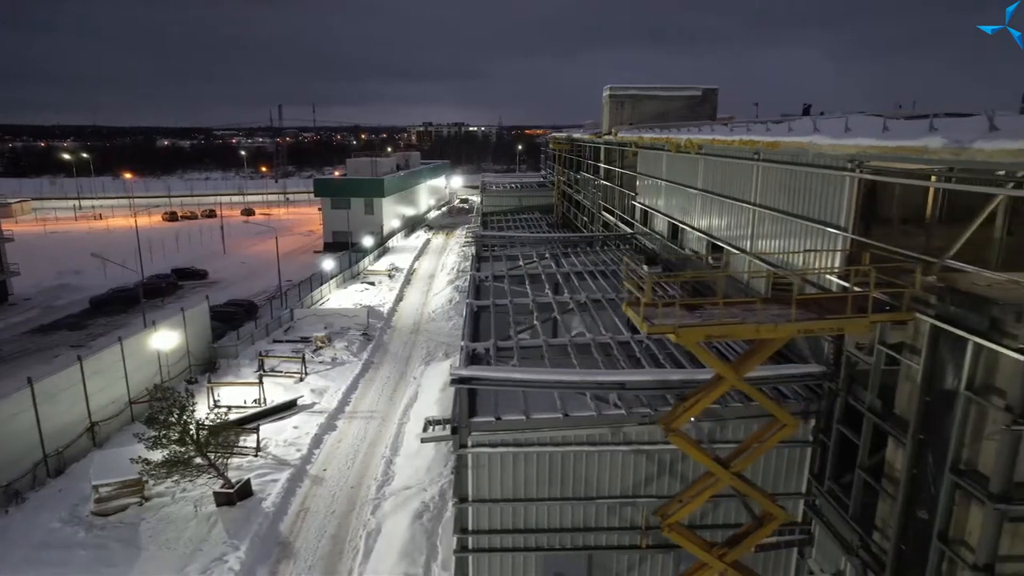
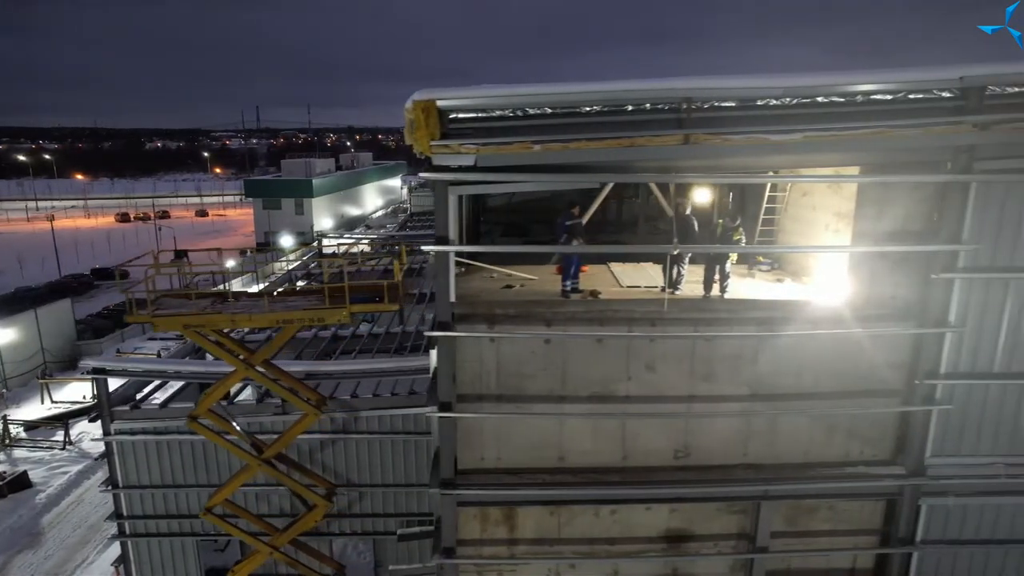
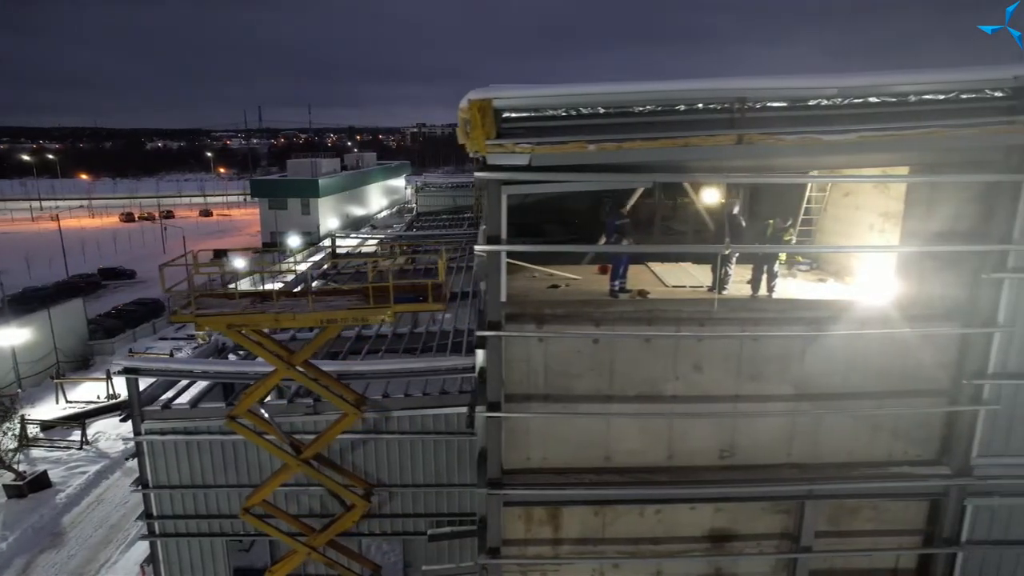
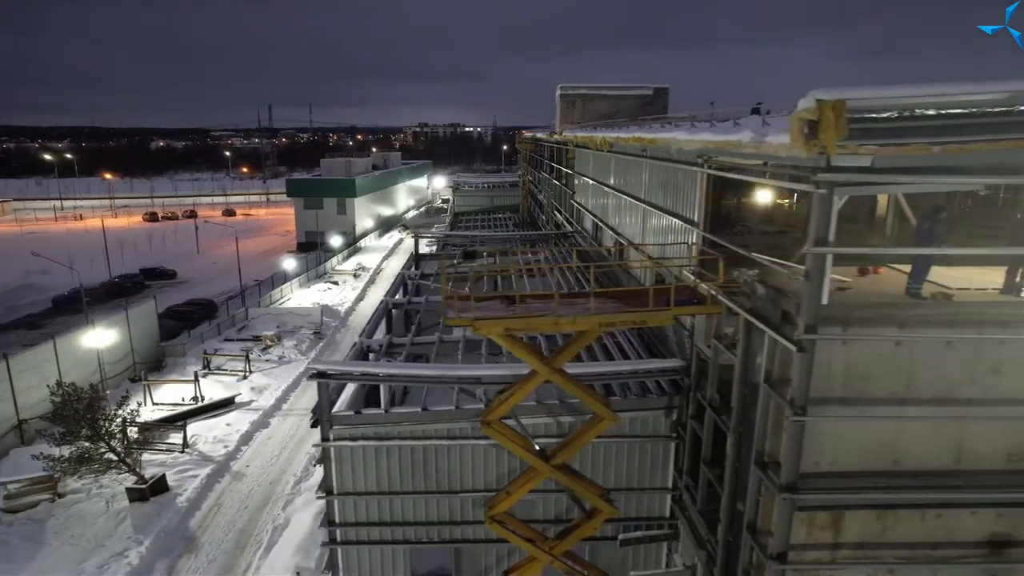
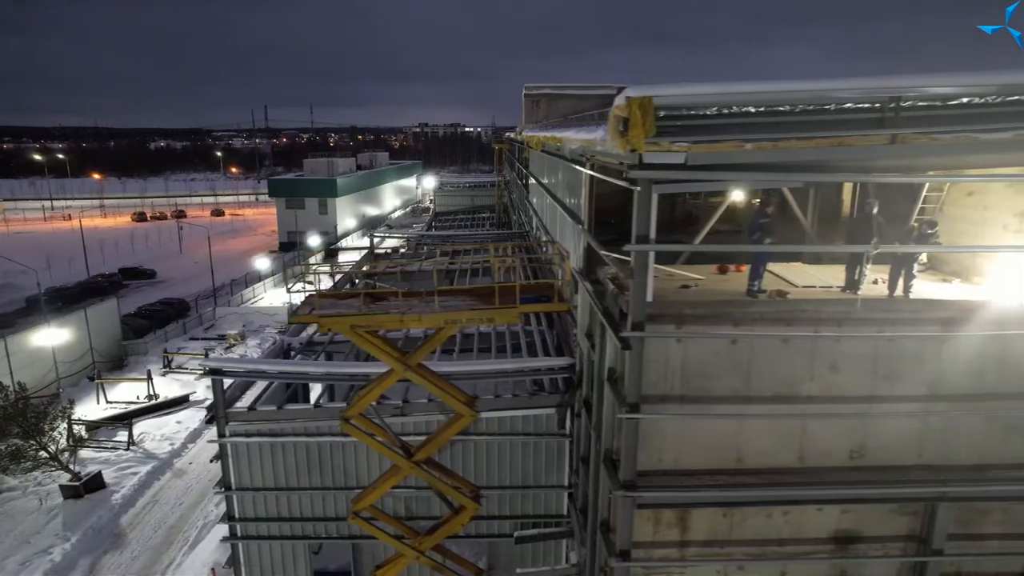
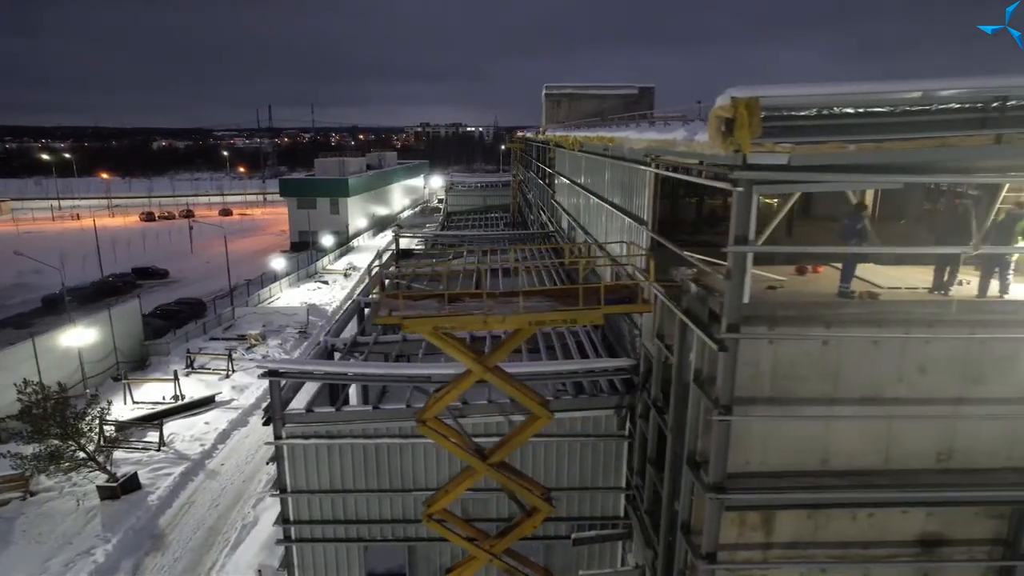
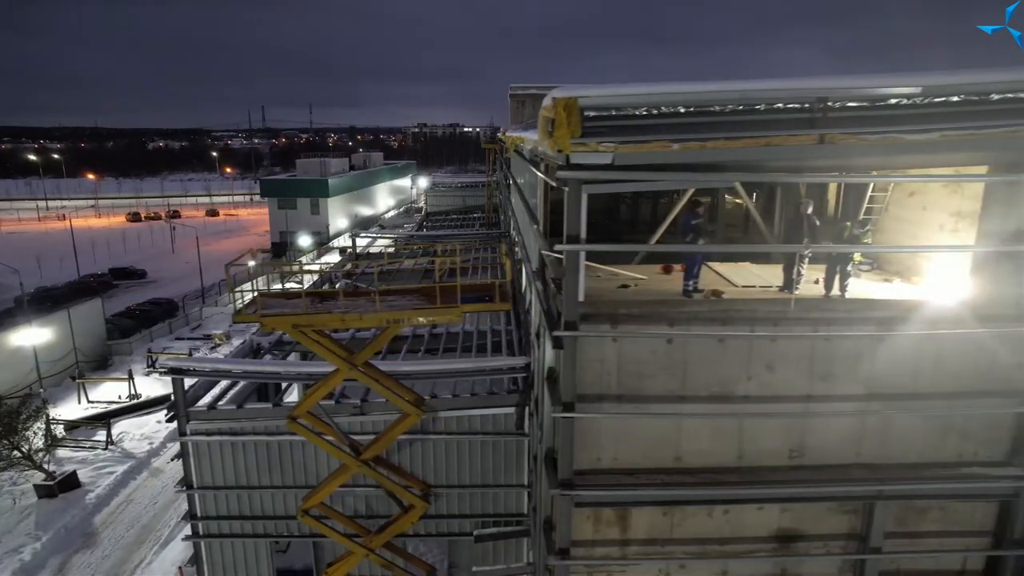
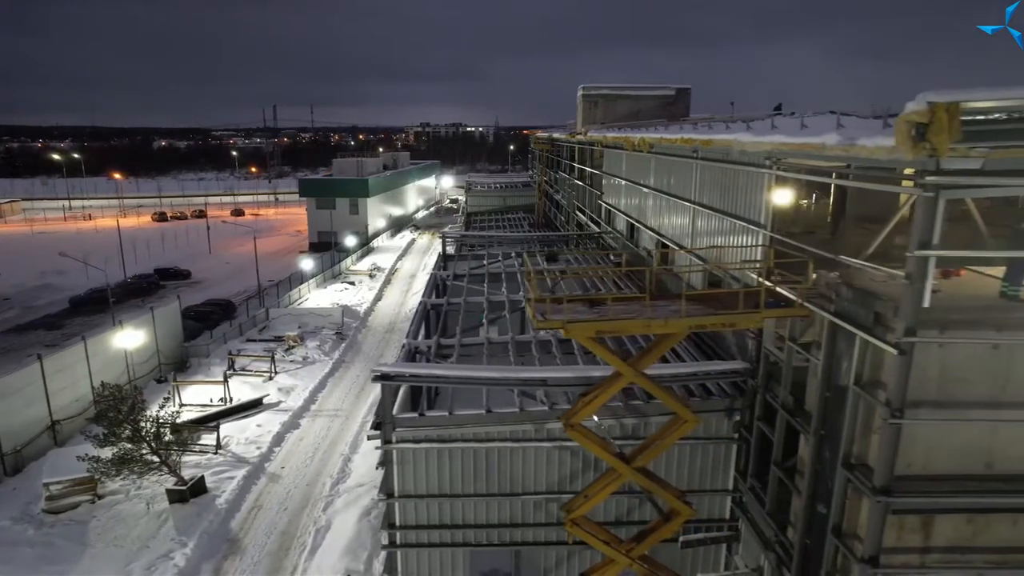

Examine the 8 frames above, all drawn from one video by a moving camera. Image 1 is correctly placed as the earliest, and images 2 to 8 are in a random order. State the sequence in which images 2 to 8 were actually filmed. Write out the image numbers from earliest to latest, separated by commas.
8, 4, 6, 5, 7, 3, 2
